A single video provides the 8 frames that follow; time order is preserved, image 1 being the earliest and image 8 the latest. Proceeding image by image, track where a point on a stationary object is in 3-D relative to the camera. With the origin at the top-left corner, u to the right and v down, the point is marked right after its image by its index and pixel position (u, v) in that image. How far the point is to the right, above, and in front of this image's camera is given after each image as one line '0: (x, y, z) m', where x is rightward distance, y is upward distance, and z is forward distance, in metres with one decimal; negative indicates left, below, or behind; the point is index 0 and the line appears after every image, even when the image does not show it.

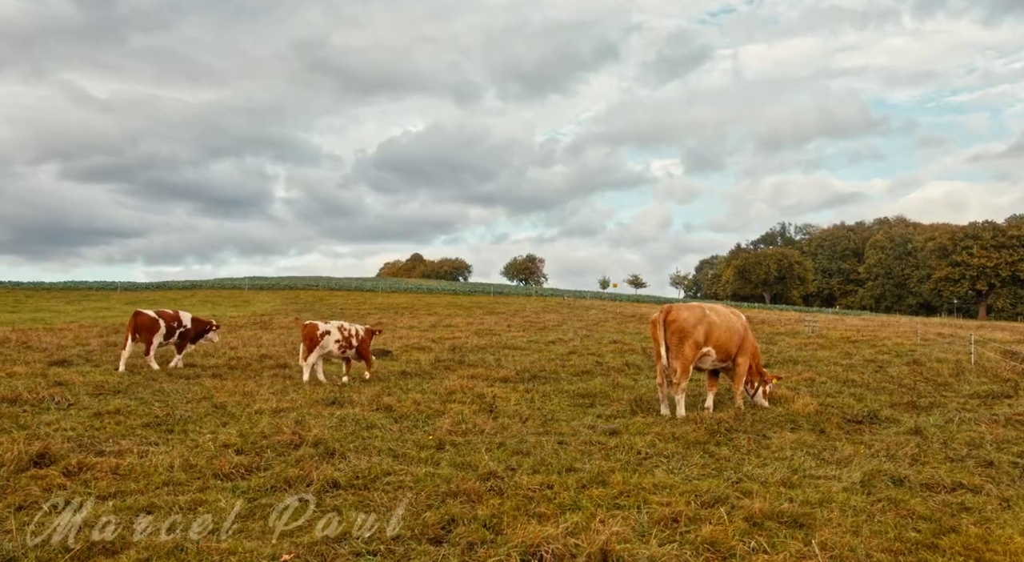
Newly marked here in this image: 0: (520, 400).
0: (+0.3, -1.9, +13.0) m
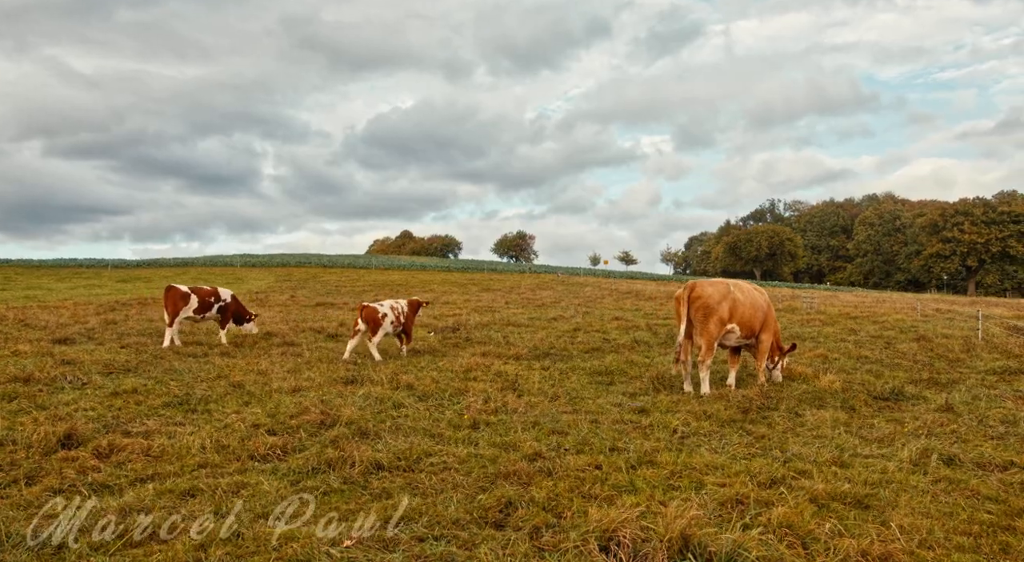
0: (+0.6, -1.5, +12.8) m
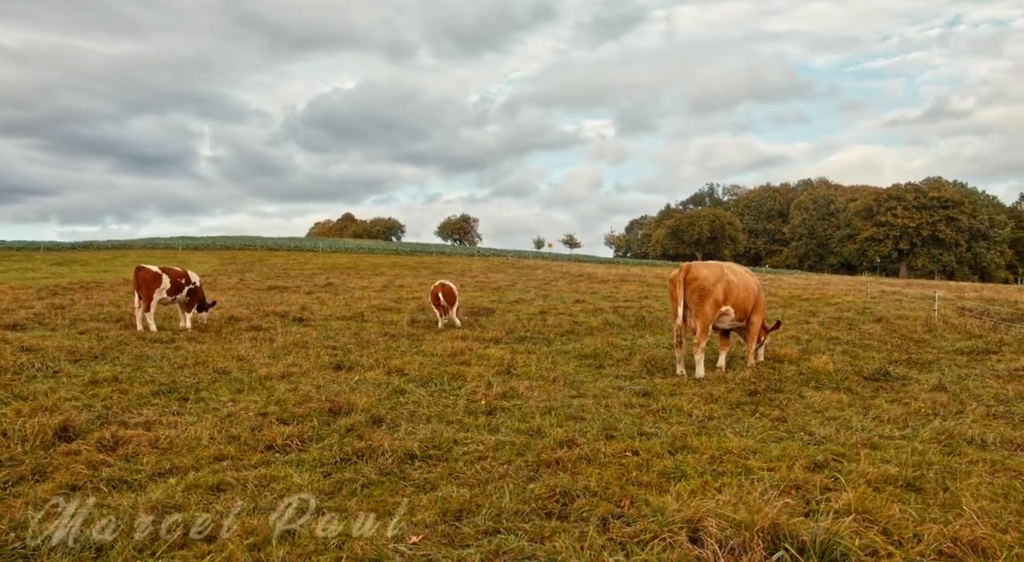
0: (+0.5, -1.3, +12.7) m
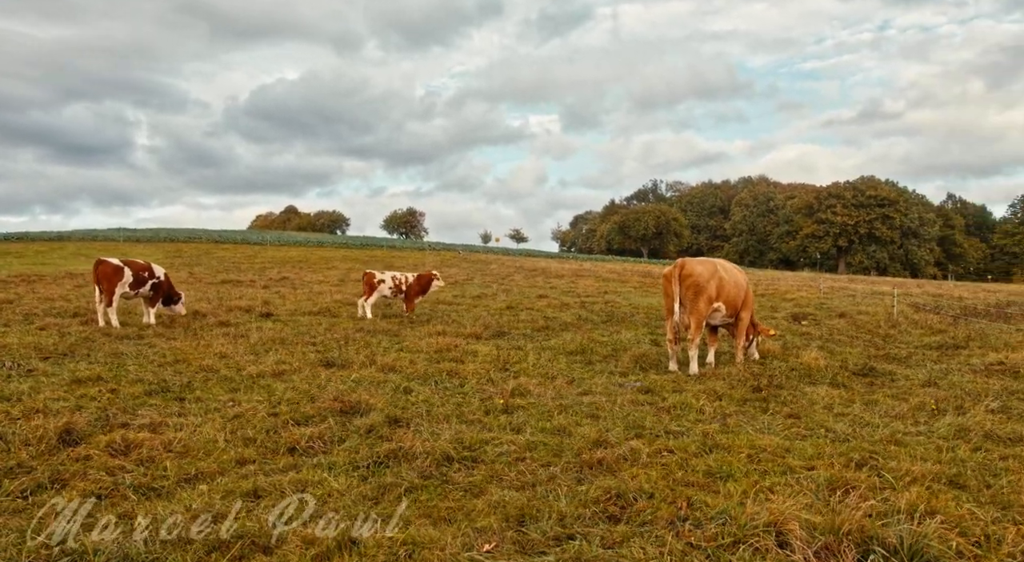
0: (+0.3, -1.2, +12.5) m
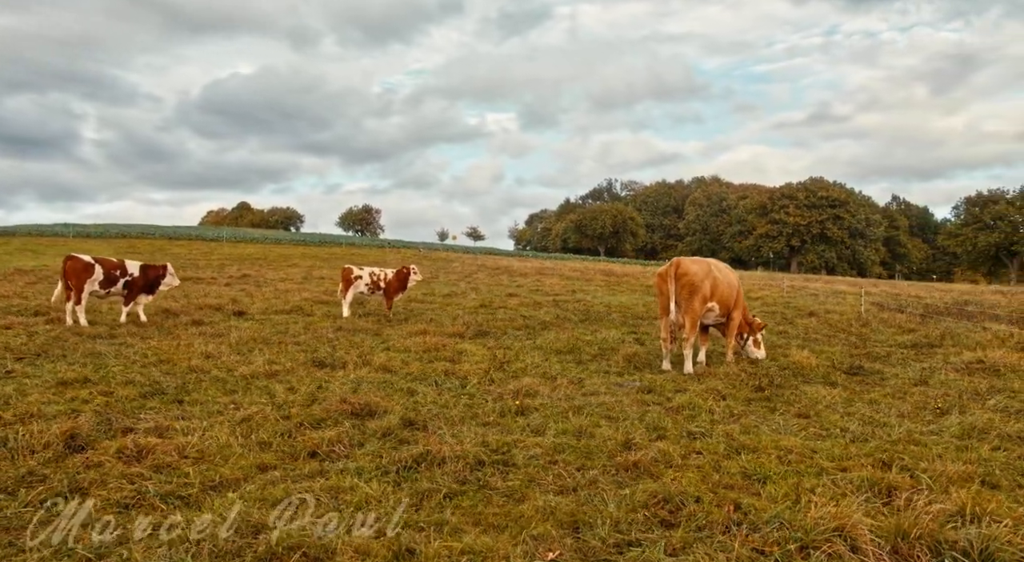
0: (+0.1, -1.2, +12.4) m
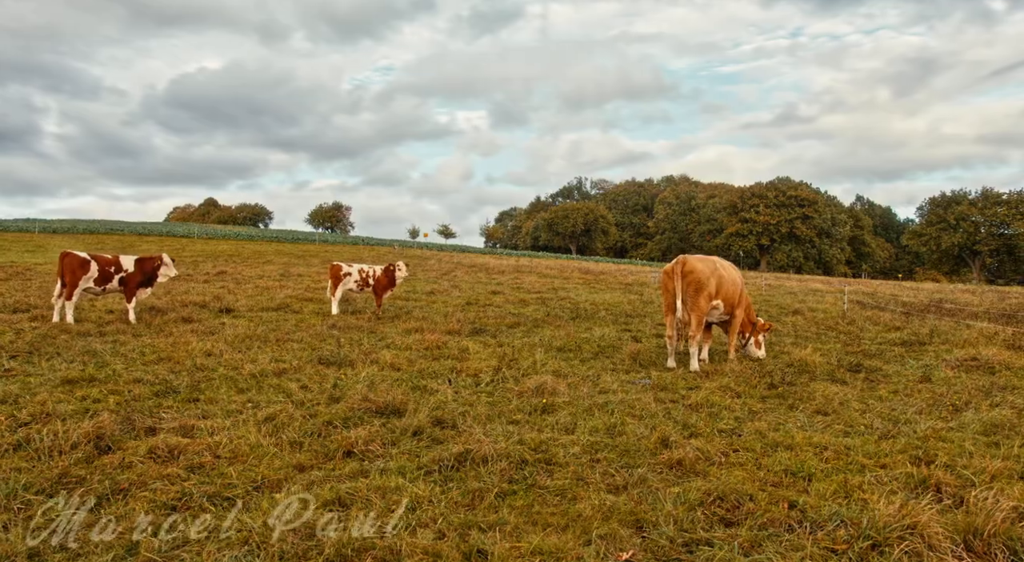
0: (+0.2, -1.1, +12.4) m
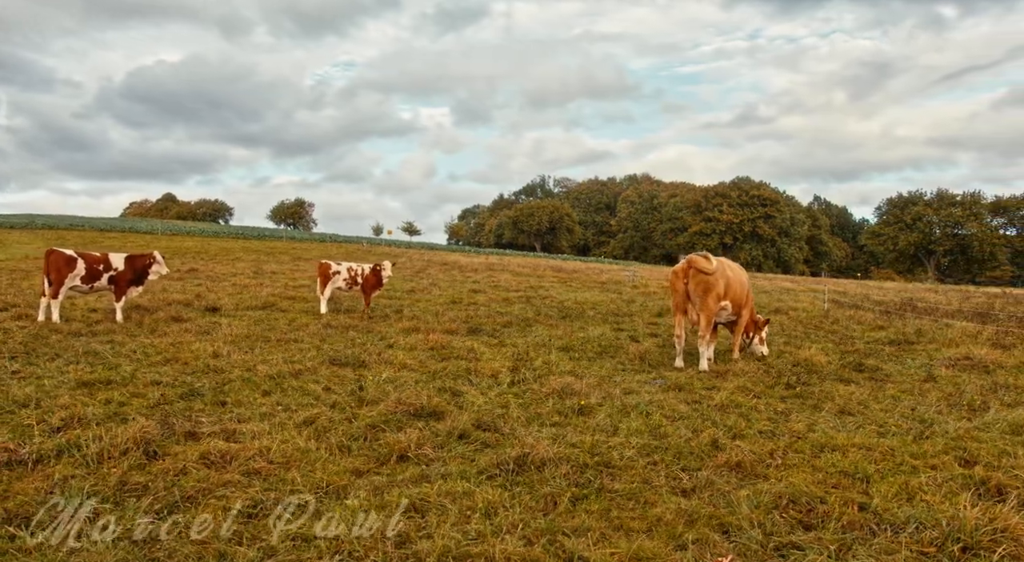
0: (+0.3, -1.1, +12.4) m
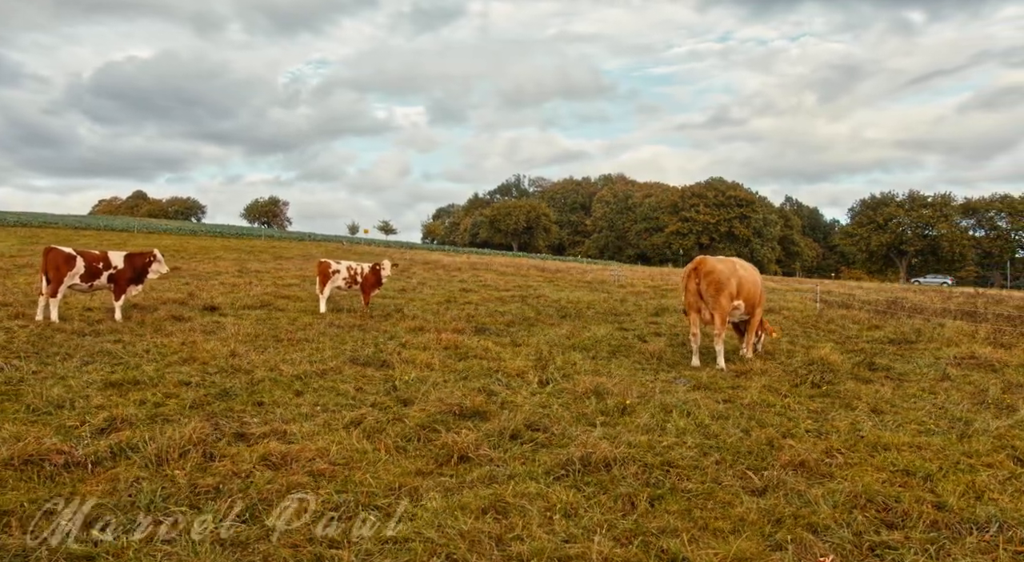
0: (+0.6, -1.1, +12.4) m
